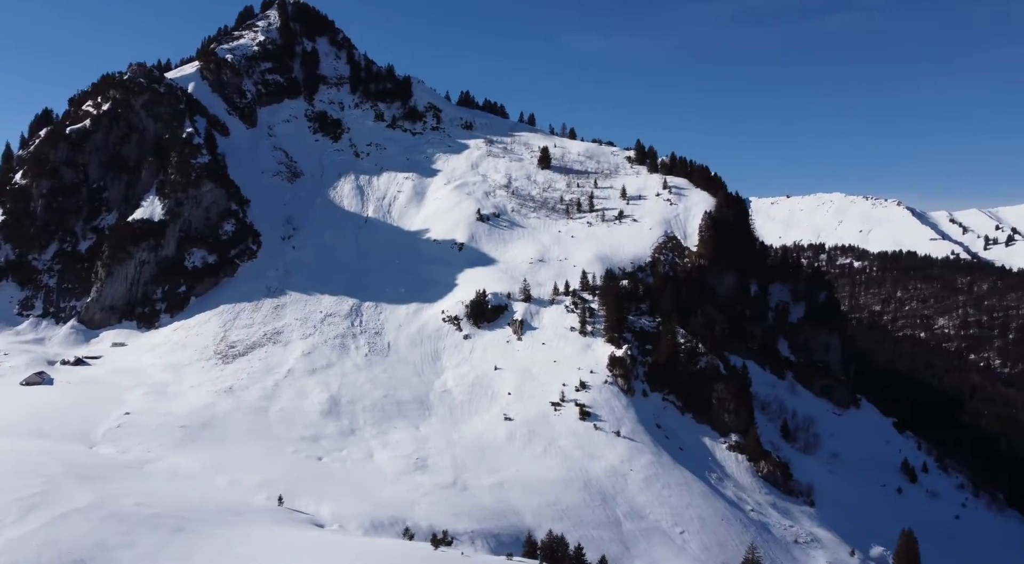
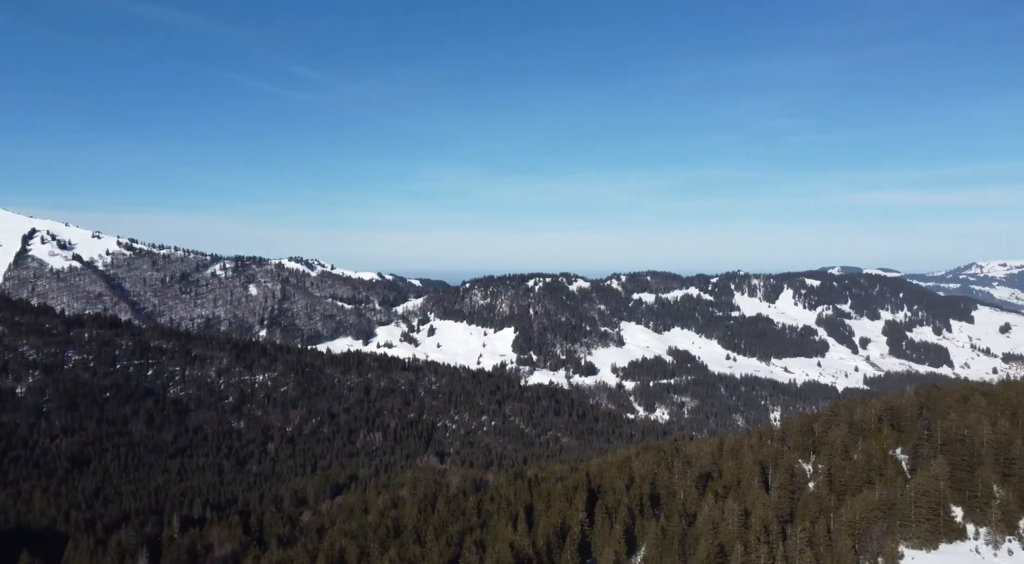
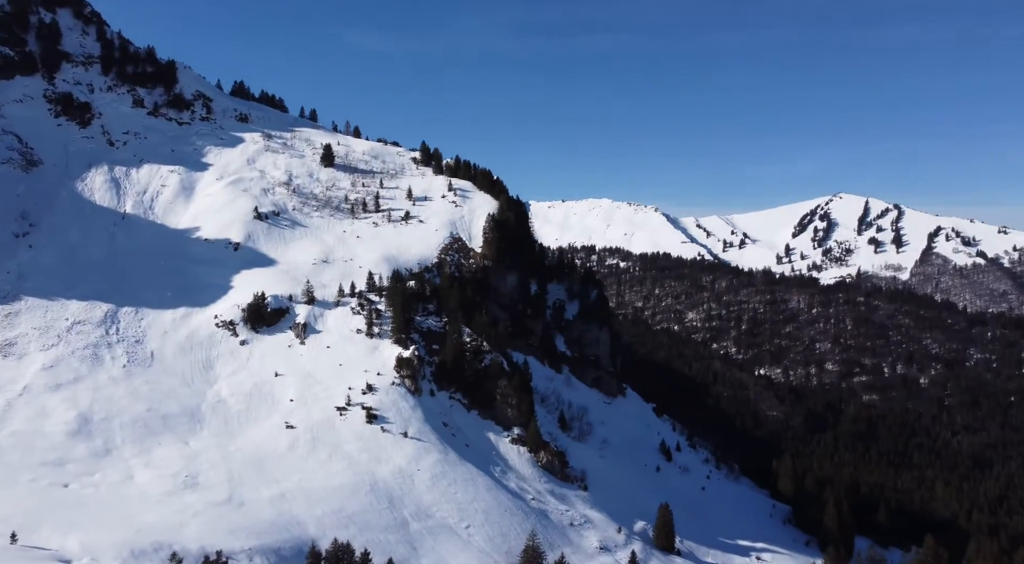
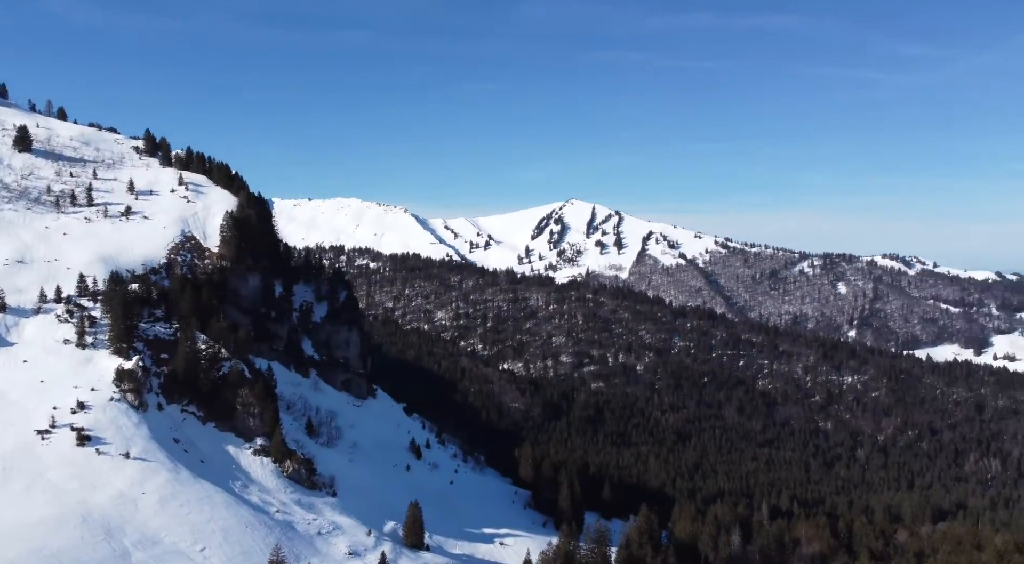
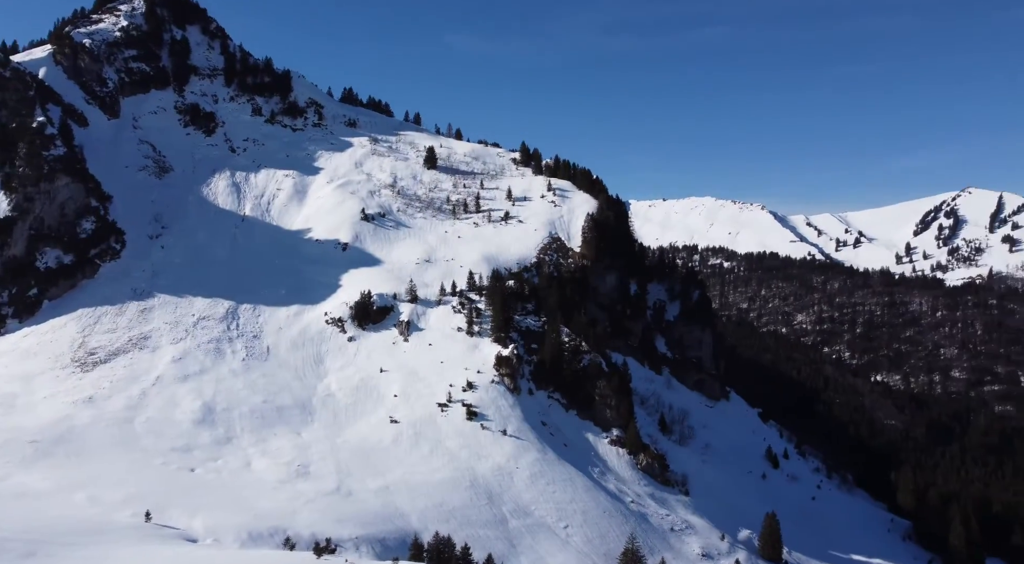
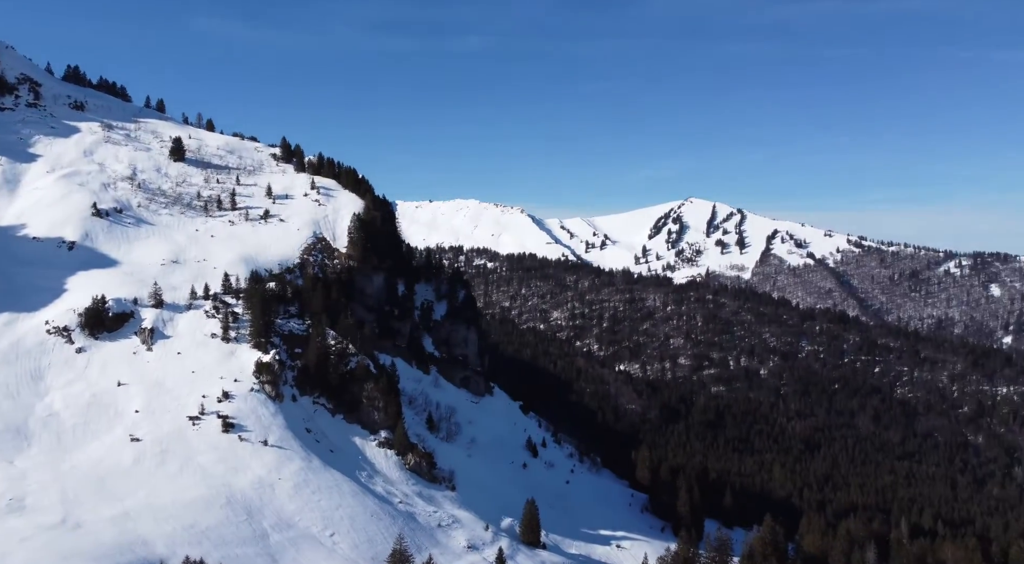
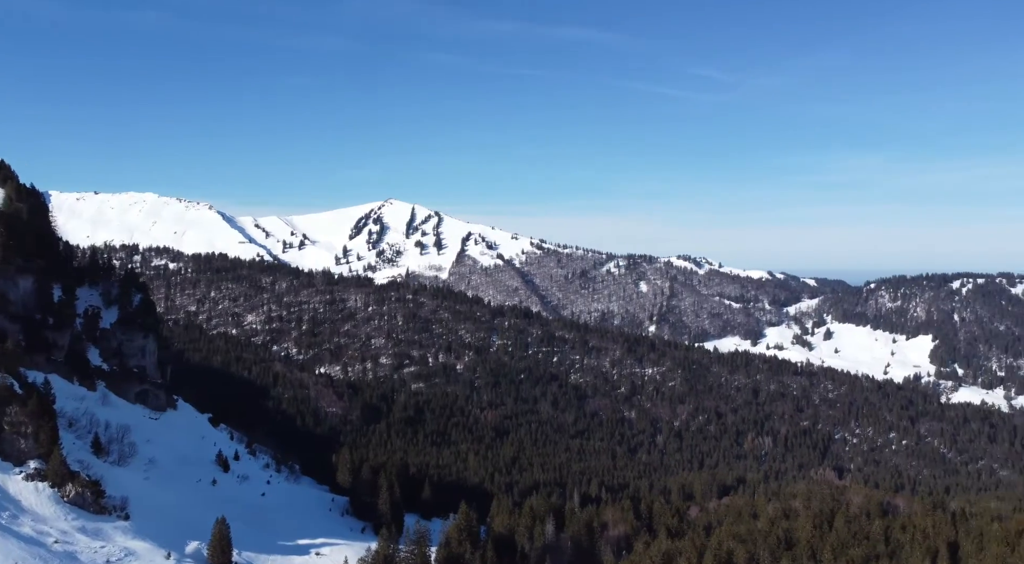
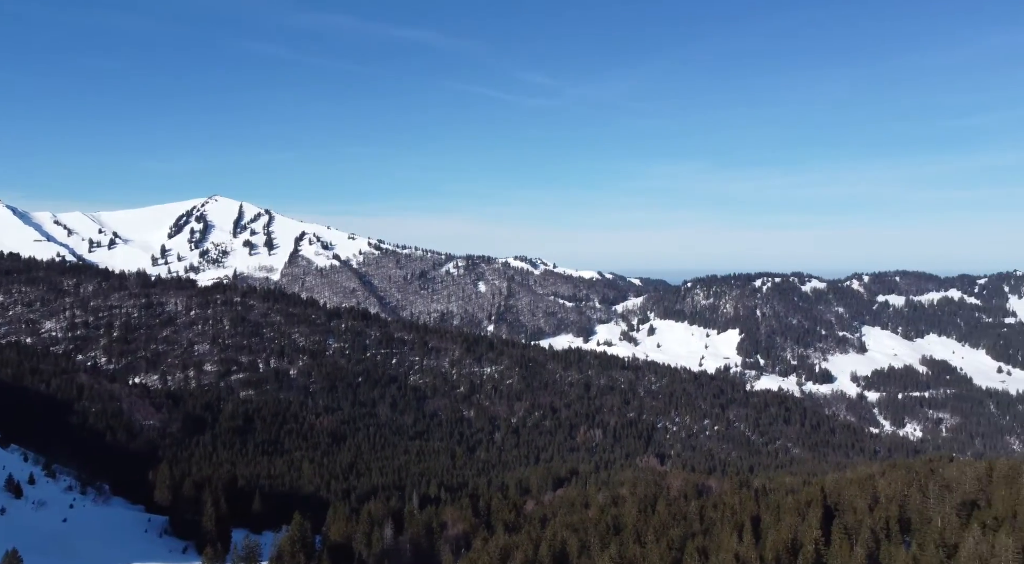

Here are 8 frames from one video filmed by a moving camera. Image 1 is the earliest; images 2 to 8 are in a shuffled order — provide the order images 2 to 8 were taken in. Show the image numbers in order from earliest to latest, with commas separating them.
5, 3, 6, 4, 7, 8, 2
